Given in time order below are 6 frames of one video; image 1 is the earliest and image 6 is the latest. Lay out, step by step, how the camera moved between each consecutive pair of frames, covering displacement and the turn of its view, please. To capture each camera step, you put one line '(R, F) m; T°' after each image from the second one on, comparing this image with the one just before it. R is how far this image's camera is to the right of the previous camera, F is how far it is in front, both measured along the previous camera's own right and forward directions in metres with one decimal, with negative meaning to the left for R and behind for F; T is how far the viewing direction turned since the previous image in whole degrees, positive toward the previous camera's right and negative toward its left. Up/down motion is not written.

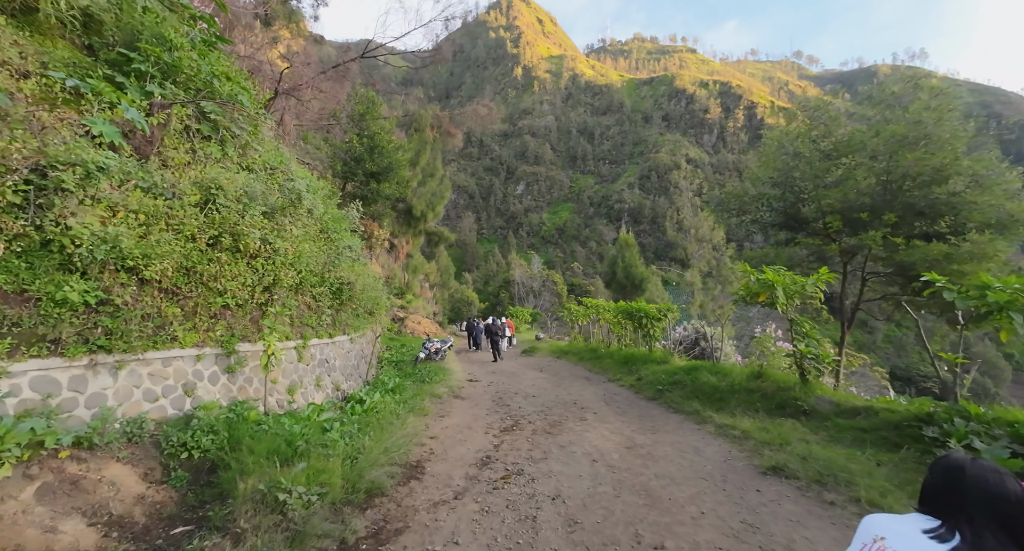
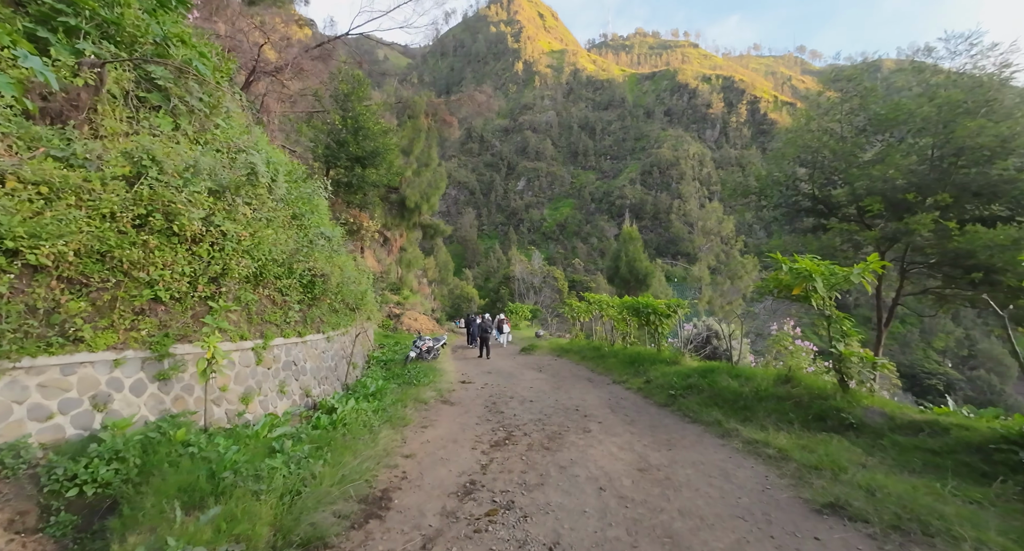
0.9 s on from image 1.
(+0.1, +0.8) m; 0°
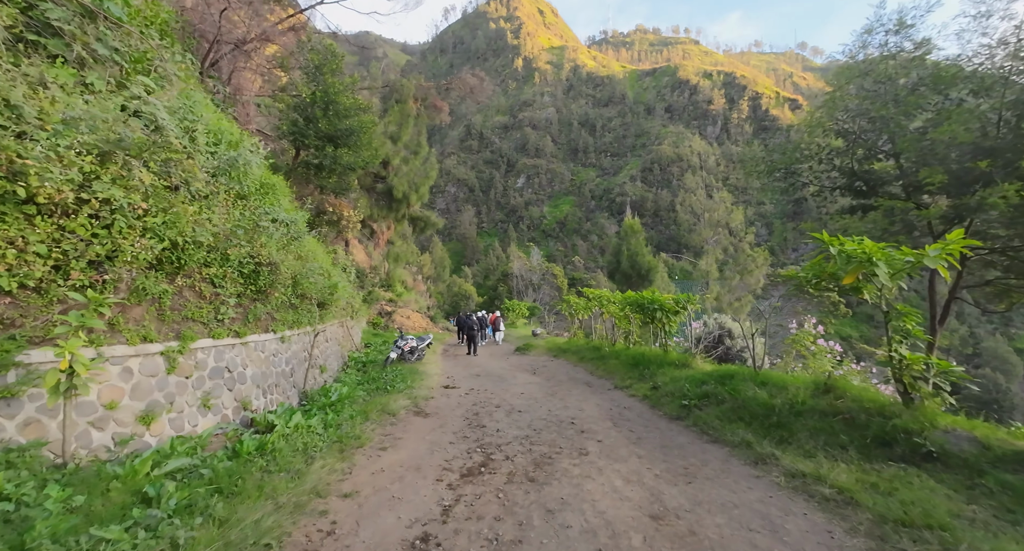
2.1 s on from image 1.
(+0.2, +1.1) m; 0°
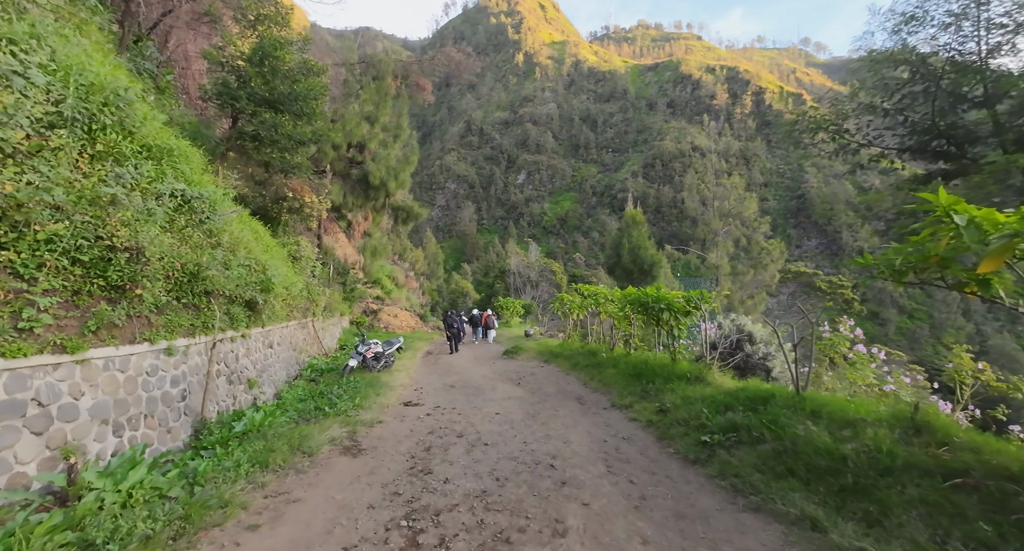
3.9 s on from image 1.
(+0.4, +1.6) m; 0°
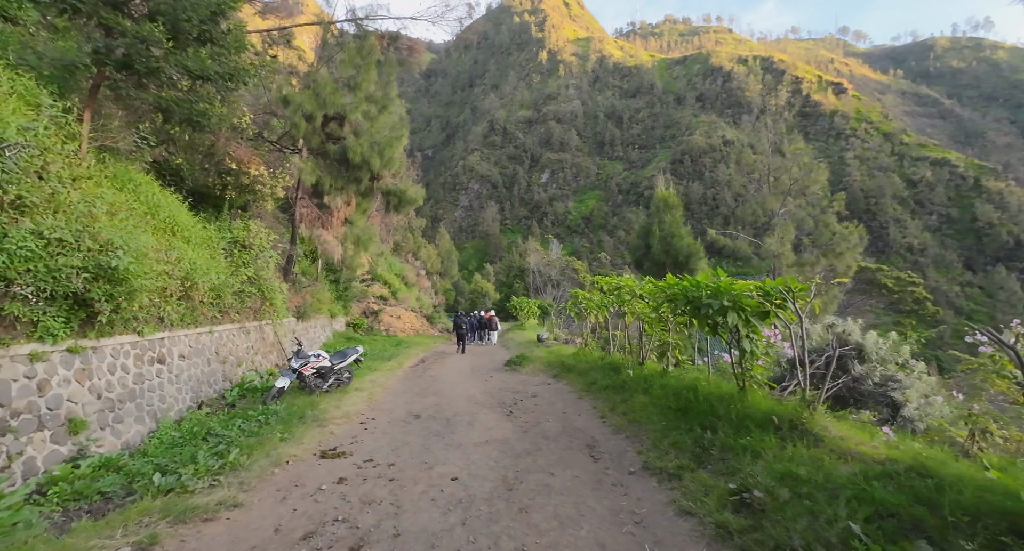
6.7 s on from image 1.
(+0.6, +2.7) m; -3°
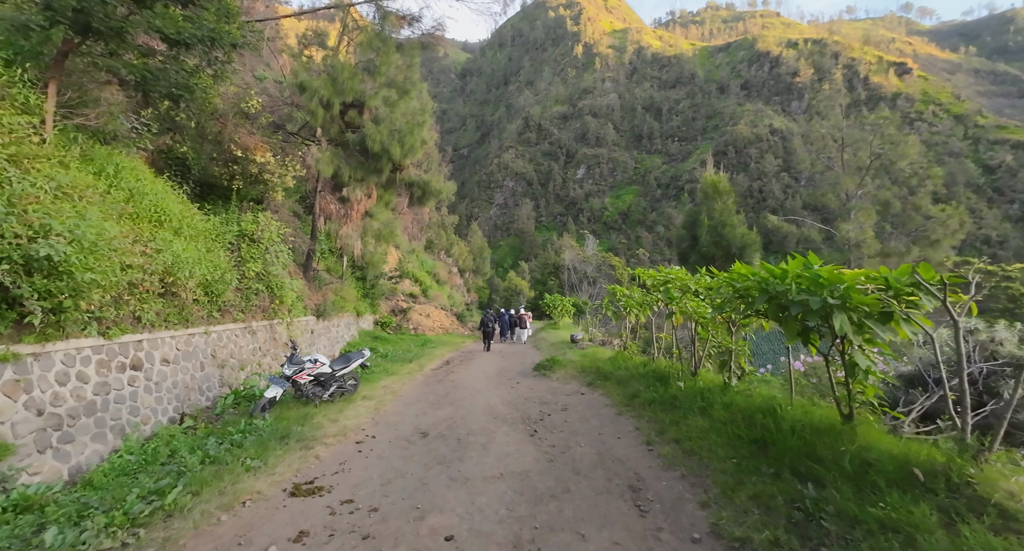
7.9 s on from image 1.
(+0.2, +1.1) m; -5°
